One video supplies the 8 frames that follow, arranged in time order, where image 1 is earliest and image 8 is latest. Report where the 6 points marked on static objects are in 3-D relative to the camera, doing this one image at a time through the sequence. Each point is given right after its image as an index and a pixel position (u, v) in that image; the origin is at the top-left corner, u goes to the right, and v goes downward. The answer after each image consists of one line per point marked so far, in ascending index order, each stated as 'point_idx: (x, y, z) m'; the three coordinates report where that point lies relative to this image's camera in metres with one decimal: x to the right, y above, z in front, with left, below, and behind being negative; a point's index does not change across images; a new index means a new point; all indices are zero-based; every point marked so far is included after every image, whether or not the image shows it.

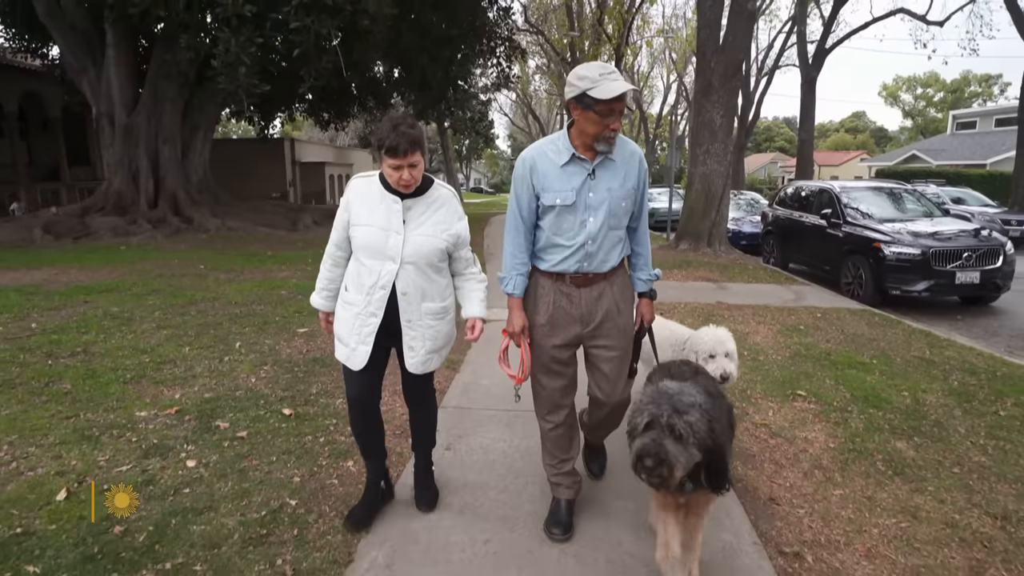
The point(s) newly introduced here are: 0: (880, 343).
0: (+3.7, -0.6, +6.3) m
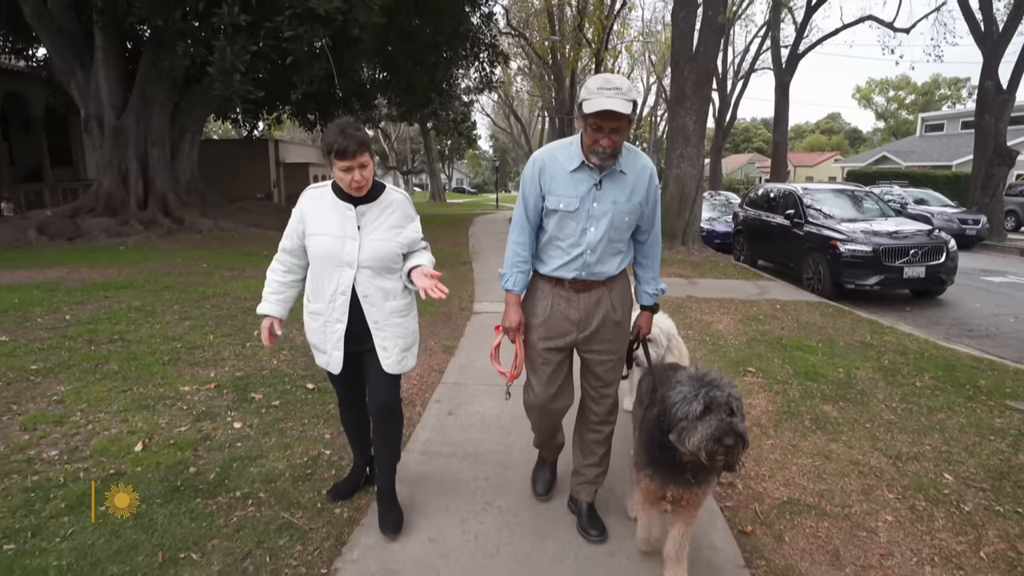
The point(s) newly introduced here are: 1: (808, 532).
0: (+3.6, -0.5, +7.1) m
1: (+1.3, -1.1, +2.8) m
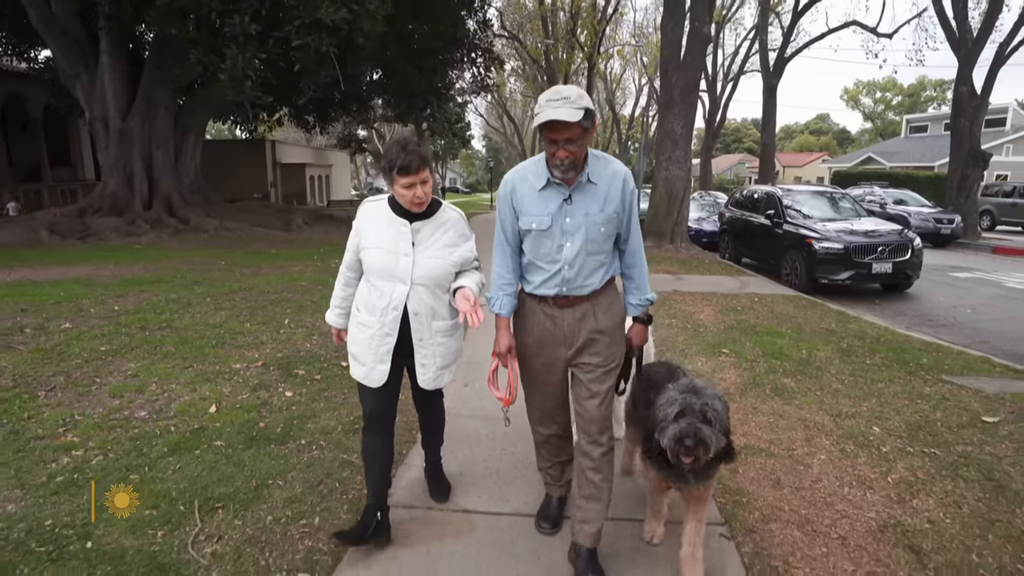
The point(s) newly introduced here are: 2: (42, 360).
0: (+3.6, -0.4, +7.9) m
1: (+1.4, -1.0, +3.5) m
2: (-3.6, -0.5, +4.8) m
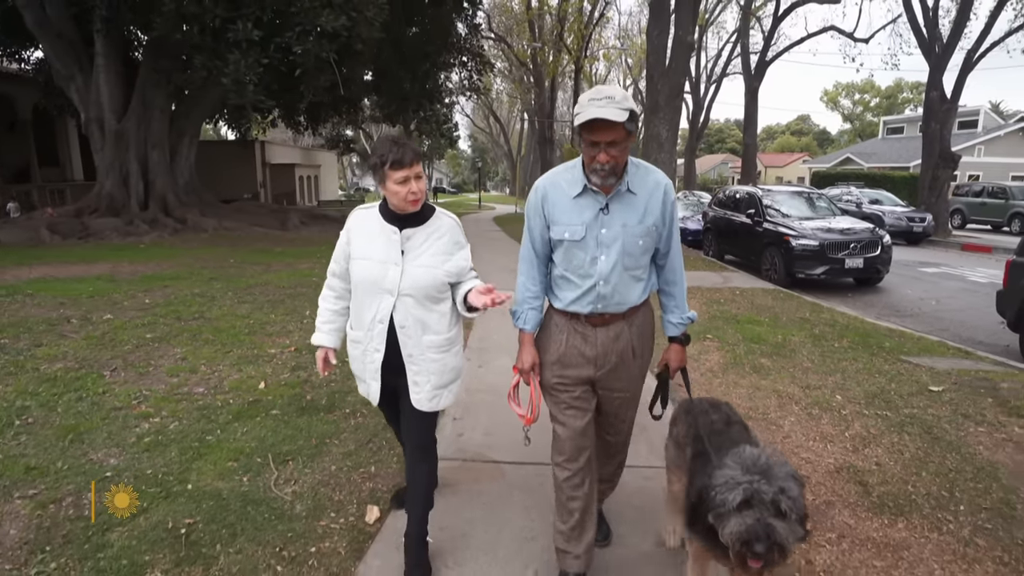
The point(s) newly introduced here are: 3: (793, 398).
0: (+3.6, -0.3, +8.5) m
1: (+1.5, -0.9, +4.2) m
2: (-3.5, -0.5, +5.3) m
3: (+2.1, -0.8, +4.6) m
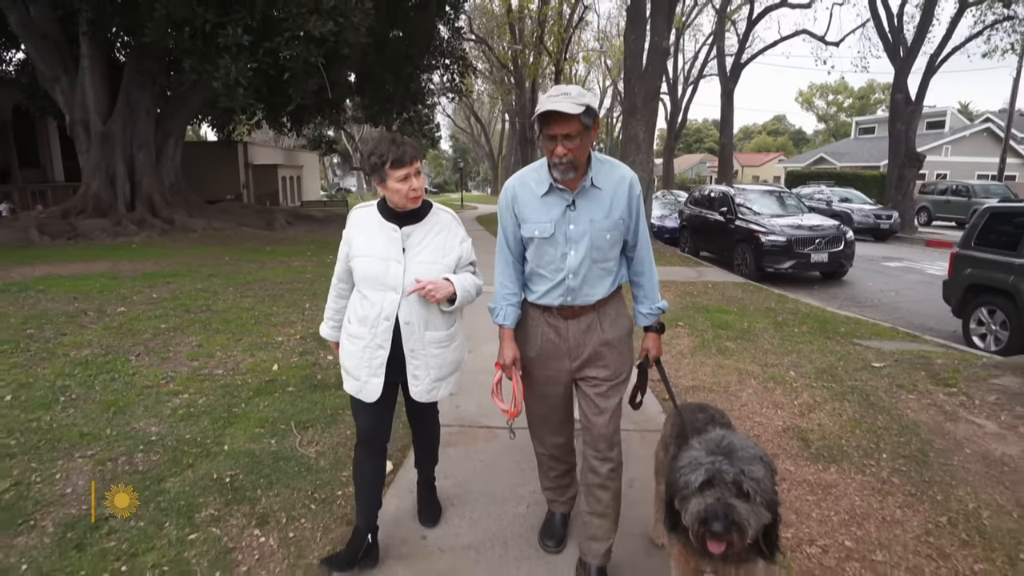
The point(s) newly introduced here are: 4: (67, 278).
0: (+3.4, -0.2, +9.2) m
1: (+1.4, -0.8, +4.7) m
2: (-3.6, -0.4, +5.7) m
3: (+2.0, -0.7, +5.2) m
4: (-6.2, +0.1, +8.6) m
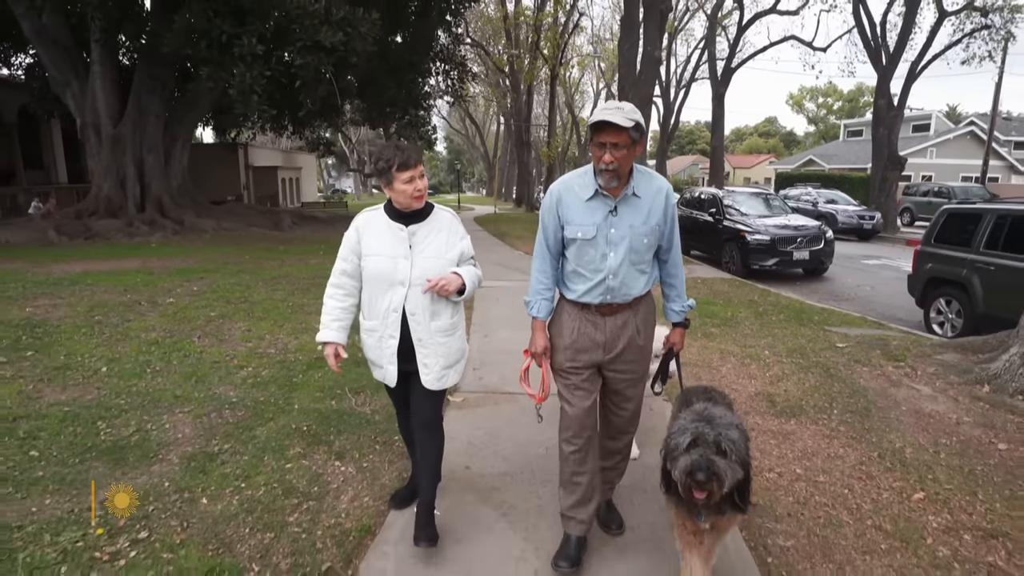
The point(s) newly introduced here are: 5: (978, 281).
0: (+3.5, -0.1, +10.0) m
1: (+1.6, -0.7, +5.5) m
2: (-3.5, -0.3, +6.5) m
3: (+2.1, -0.6, +6.0) m
4: (-6.1, +0.2, +9.4) m
5: (+5.5, +0.1, +7.4) m
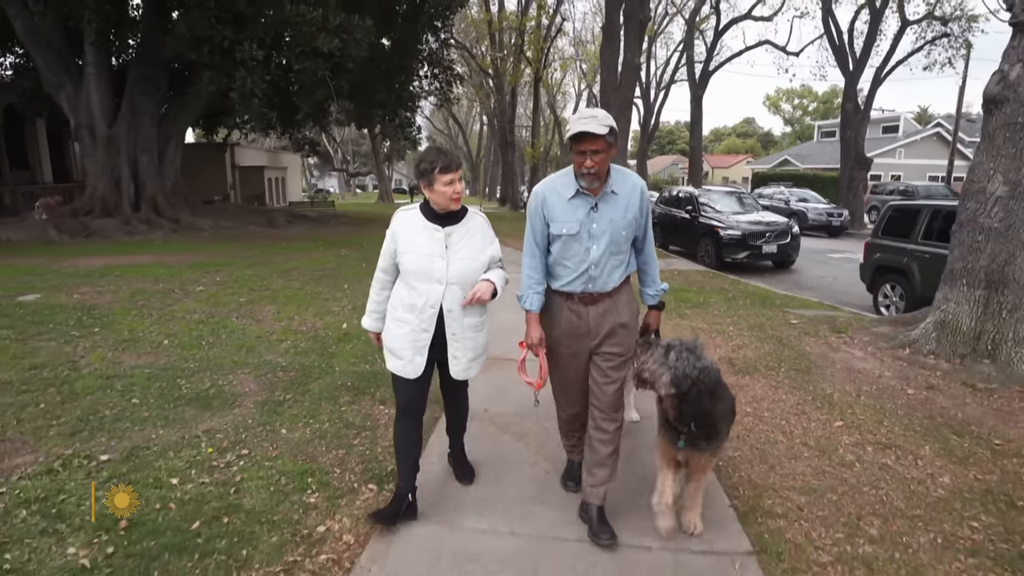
0: (+3.4, +0.1, +11.0) m
1: (+1.6, -0.6, +6.5) m
2: (-3.5, -0.2, +7.3) m
3: (+2.1, -0.4, +7.0) m
4: (-6.2, +0.3, +10.1) m
5: (+5.5, +0.3, +8.4) m
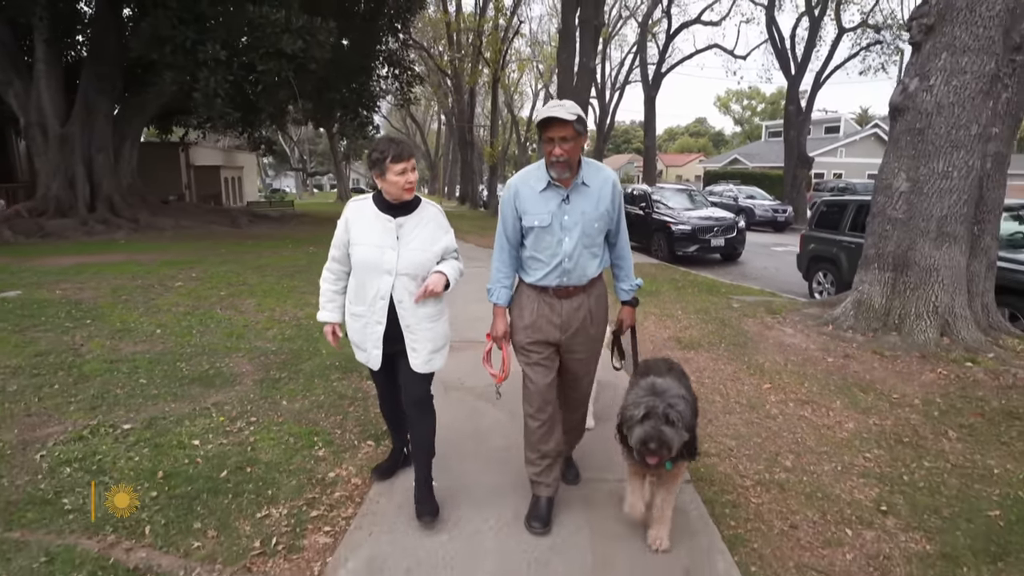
0: (+2.7, +0.3, +11.8) m
1: (+1.2, -0.4, +7.1) m
2: (-3.9, -0.1, +7.6) m
3: (+1.7, -0.3, +7.7) m
4: (-6.8, +0.4, +10.3) m
5: (+5.0, +0.5, +9.4) m
